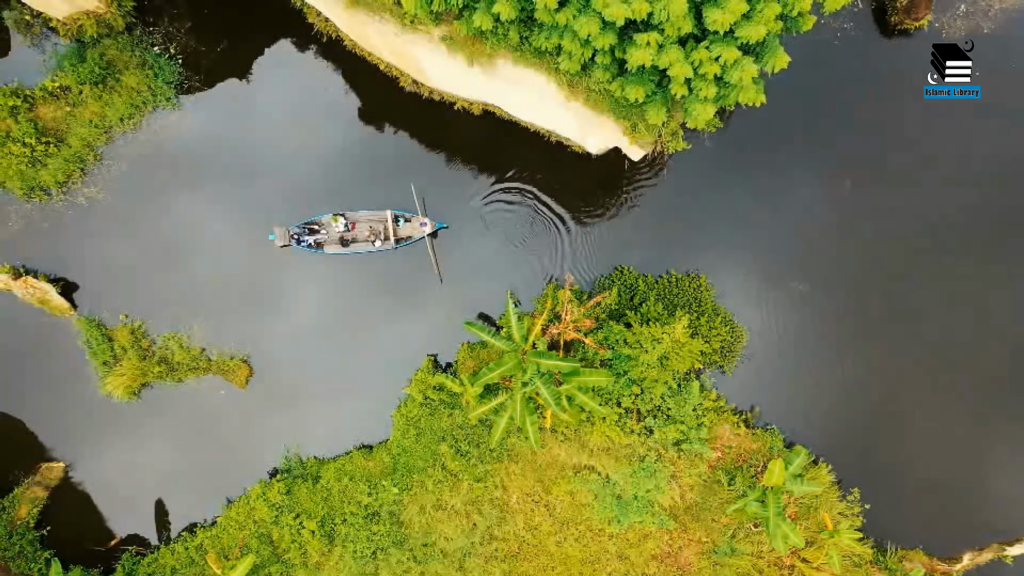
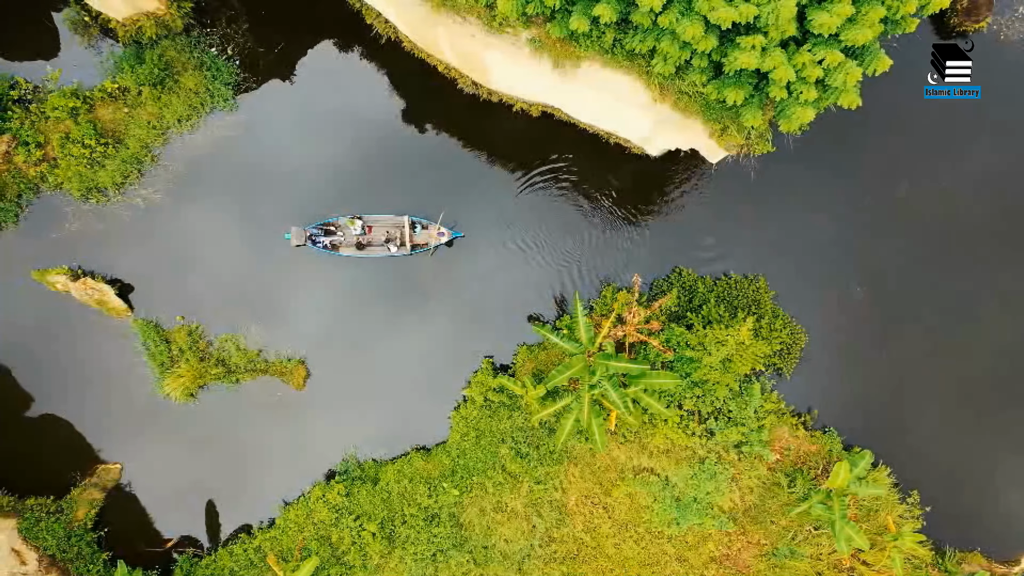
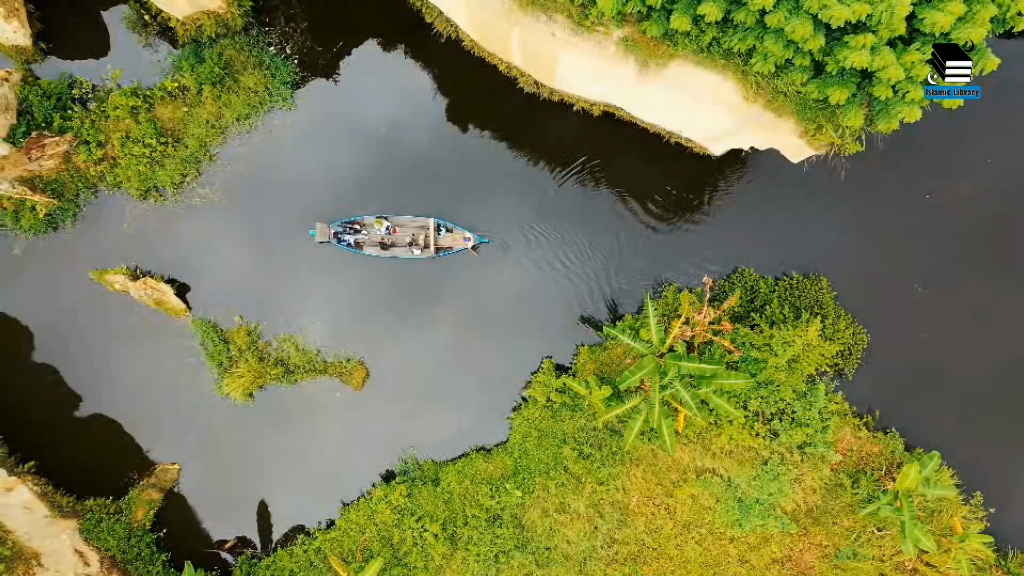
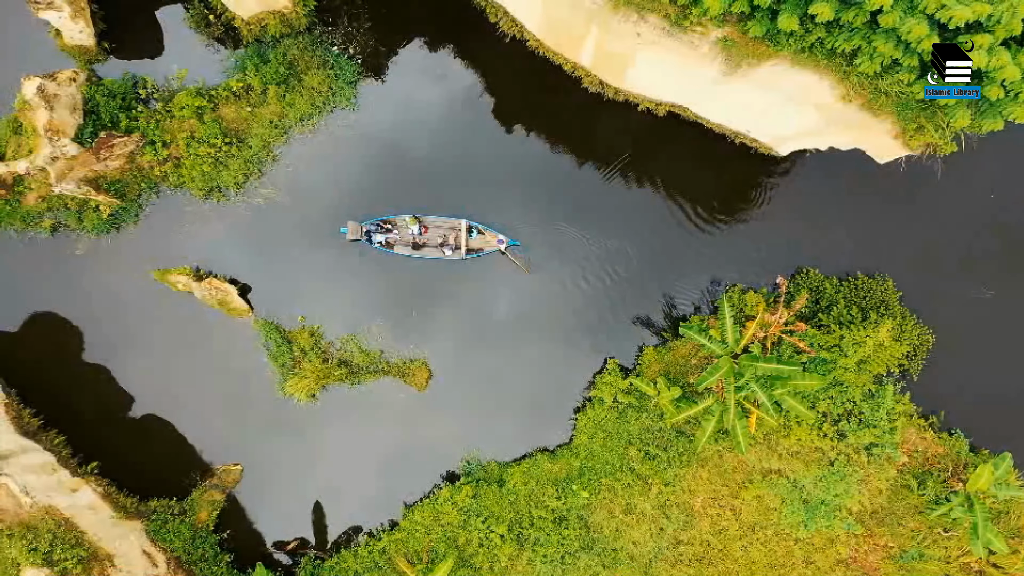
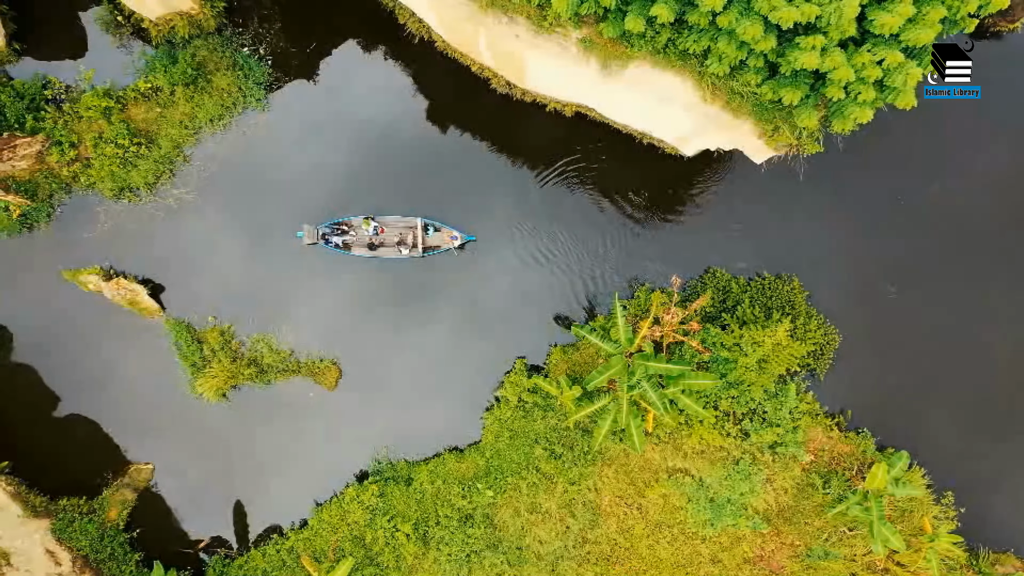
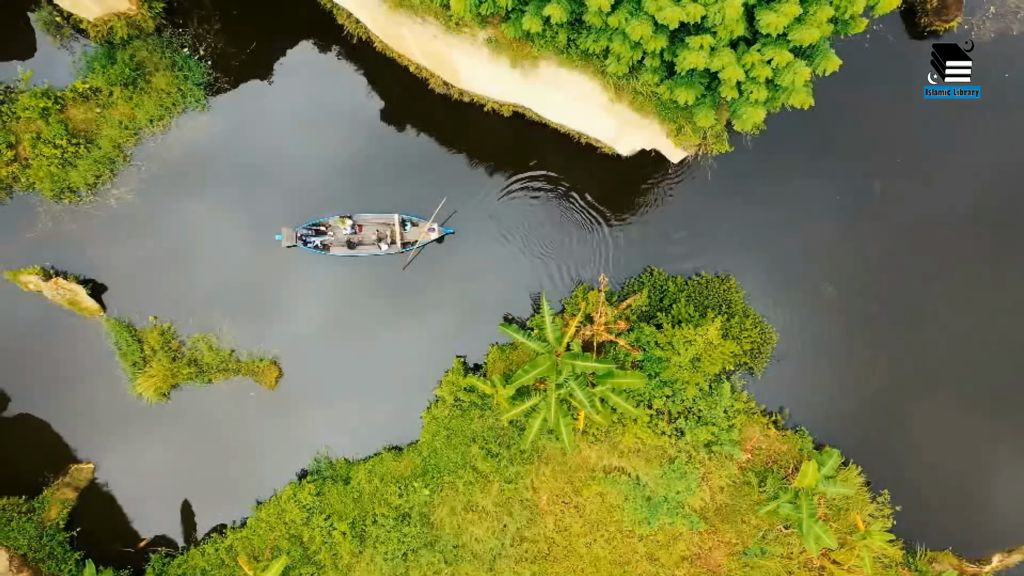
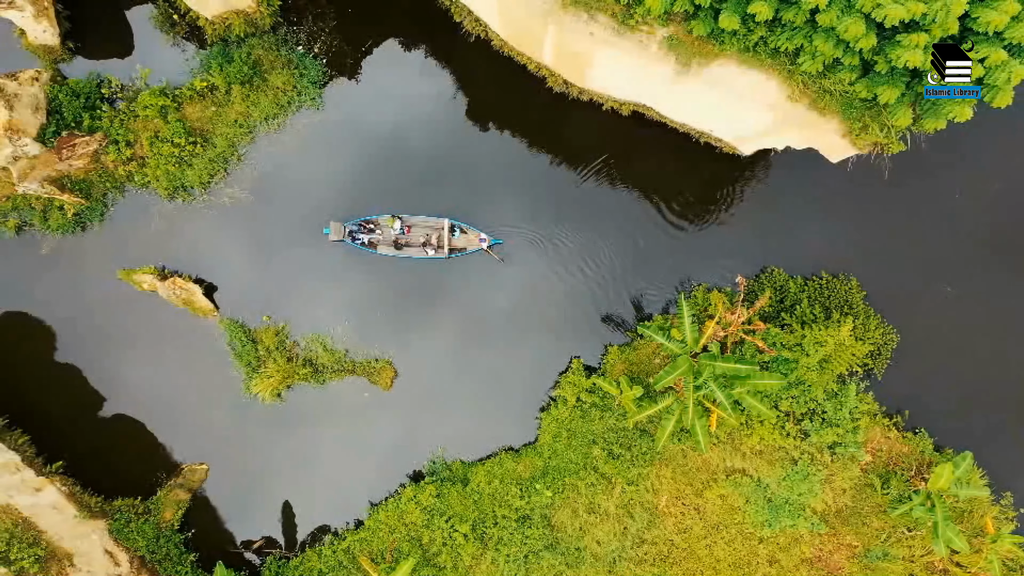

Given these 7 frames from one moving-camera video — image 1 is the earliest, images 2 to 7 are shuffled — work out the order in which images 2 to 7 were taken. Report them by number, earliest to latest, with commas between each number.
6, 2, 5, 3, 7, 4
